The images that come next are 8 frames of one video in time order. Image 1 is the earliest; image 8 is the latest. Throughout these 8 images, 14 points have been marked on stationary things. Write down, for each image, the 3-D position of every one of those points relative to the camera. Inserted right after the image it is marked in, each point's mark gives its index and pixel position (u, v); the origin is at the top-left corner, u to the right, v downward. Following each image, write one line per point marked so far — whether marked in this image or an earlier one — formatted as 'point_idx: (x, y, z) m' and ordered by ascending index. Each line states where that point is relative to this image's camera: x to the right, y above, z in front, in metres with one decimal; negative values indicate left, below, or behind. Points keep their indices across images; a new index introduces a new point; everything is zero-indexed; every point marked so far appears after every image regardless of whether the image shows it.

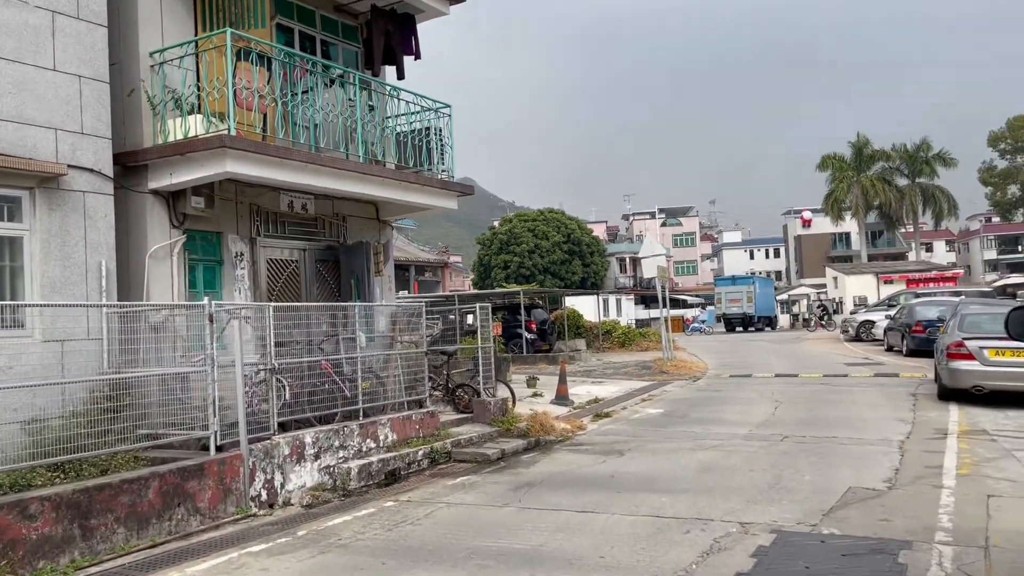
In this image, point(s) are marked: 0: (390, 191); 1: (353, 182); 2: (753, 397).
0: (-1.5, +1.2, +10.1) m
1: (-1.9, +1.3, +9.5) m
2: (+4.3, -1.9, +14.5) m
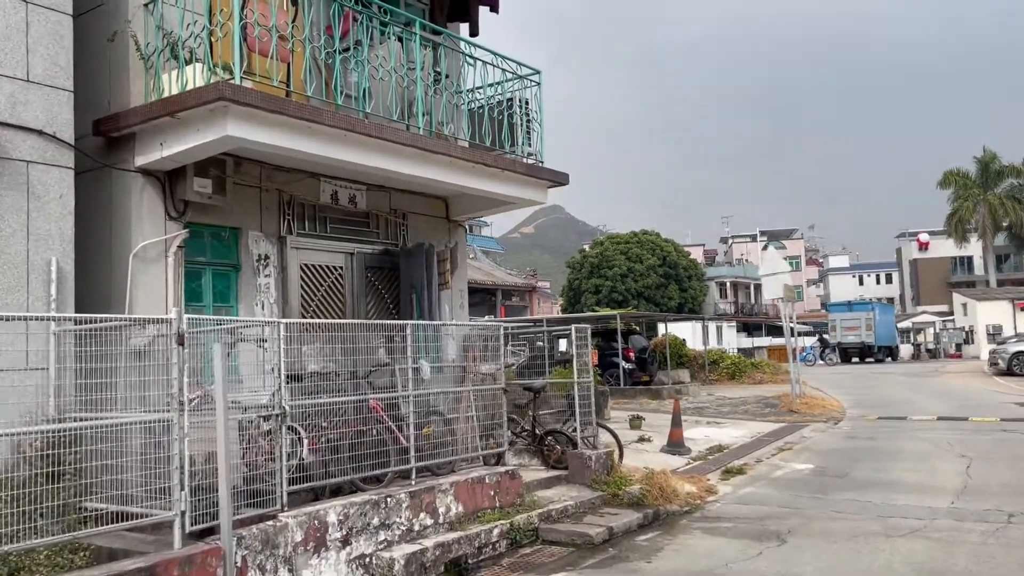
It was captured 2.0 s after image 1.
0: (-0.5, +1.1, +7.8) m
1: (-0.9, +1.1, +7.2) m
2: (+5.8, -2.2, +11.4) m
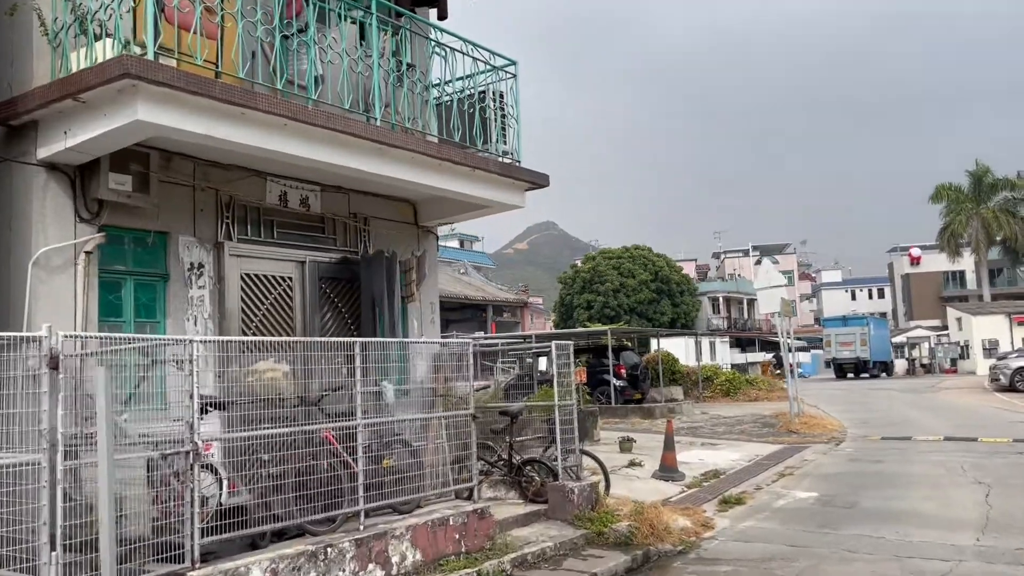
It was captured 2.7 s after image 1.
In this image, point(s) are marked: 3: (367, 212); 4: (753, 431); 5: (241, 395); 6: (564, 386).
0: (-0.8, +1.0, +6.9) m
1: (-1.2, +1.0, +6.4) m
2: (+5.5, -2.4, +10.5) m
3: (-1.4, +0.7, +7.6) m
4: (+4.8, -2.8, +16.0) m
5: (-1.8, -0.7, +5.5) m
6: (+0.5, -0.9, +7.5) m
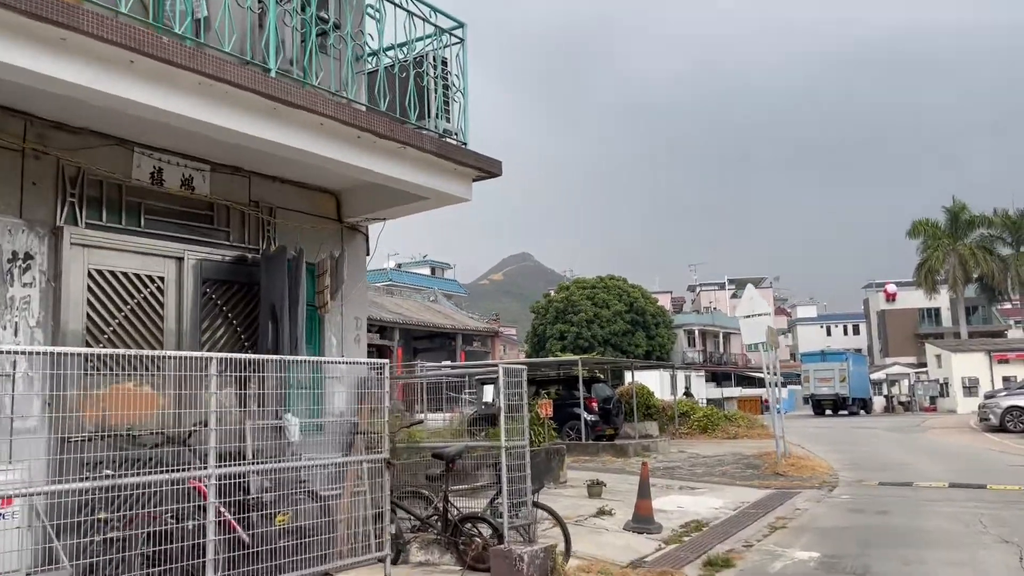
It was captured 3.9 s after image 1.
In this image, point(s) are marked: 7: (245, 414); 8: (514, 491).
0: (-1.2, +0.9, +5.5) m
1: (-1.5, +1.0, +4.9) m
2: (+4.9, -2.7, +9.1) m
3: (-1.8, +0.6, +6.1) m
4: (+4.0, -3.3, +14.6) m
5: (-2.2, -0.7, +3.9) m
6: (0.0, -1.0, +6.0) m
7: (-1.7, -0.7, +4.8) m
8: (0.0, -1.5, +6.1) m
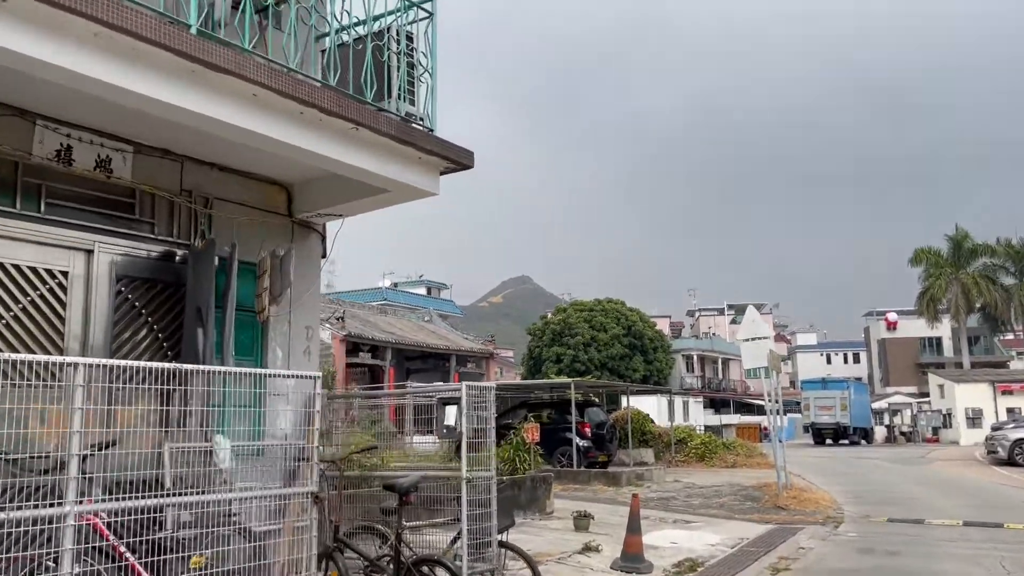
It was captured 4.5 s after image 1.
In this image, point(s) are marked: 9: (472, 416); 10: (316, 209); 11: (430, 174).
0: (-1.3, +0.9, +4.7) m
1: (-1.7, +1.0, +4.2) m
2: (+4.7, -2.9, +8.2) m
3: (-2.0, +0.6, +5.3) m
4: (+3.7, -3.7, +13.7) m
5: (-2.4, -0.6, +3.1) m
6: (-0.2, -1.0, +5.2) m
7: (-1.9, -0.7, +4.0) m
8: (-0.2, -1.6, +5.2) m
9: (-0.2, -0.8, +5.2) m
10: (-1.4, +0.6, +5.8) m
11: (-0.6, +0.8, +5.7) m
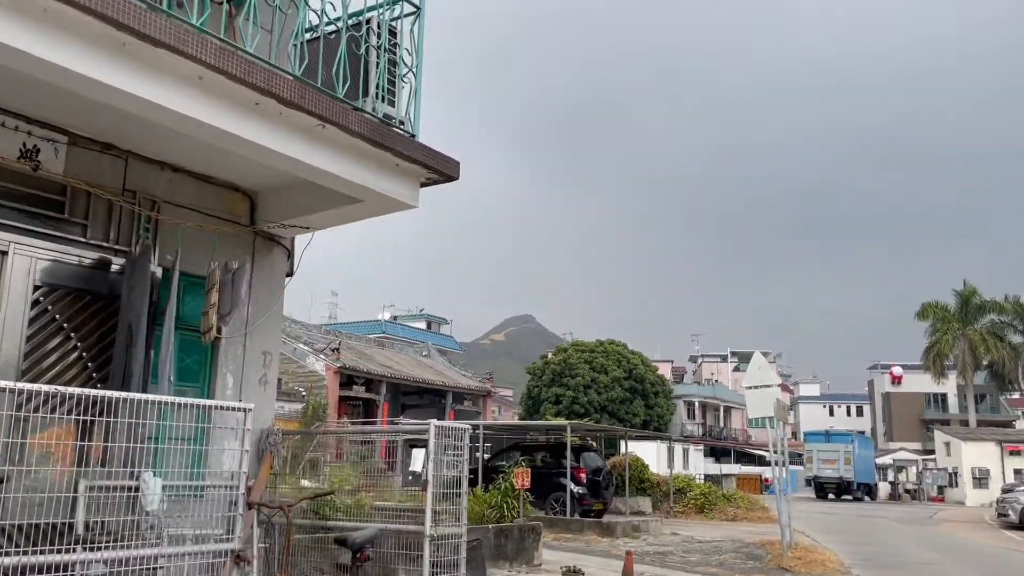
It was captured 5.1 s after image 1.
0: (-1.4, +0.8, +4.1) m
1: (-1.8, +1.0, +3.6) m
2: (+4.5, -3.4, +7.4) m
3: (-2.0, +0.5, +4.7) m
4: (+3.5, -4.4, +12.9) m
5: (-2.6, -0.6, +2.4) m
6: (-0.4, -1.2, +4.5) m
7: (-2.0, -0.7, +3.3) m
8: (-0.4, -1.7, +4.5) m
9: (-0.4, -1.0, +4.5) m
10: (-1.5, +0.4, +5.2) m
11: (-0.6, +0.6, +5.1) m
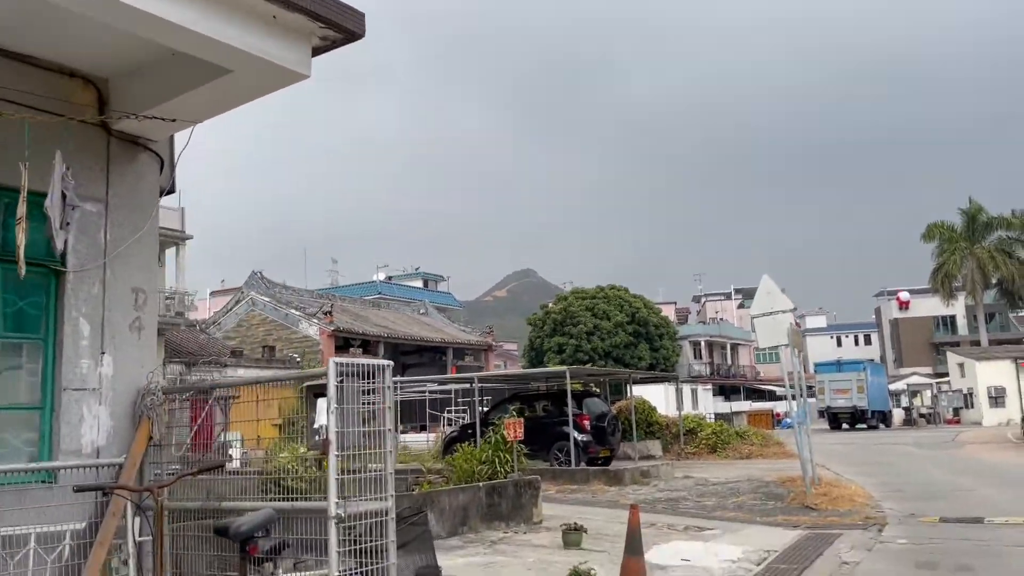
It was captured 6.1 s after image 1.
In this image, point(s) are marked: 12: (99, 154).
0: (-1.8, +1.2, +2.8) m
1: (-2.2, +1.3, +2.2) m
2: (+4.4, -2.4, +6.3) m
3: (-2.4, +0.9, +3.4) m
4: (+3.5, -3.2, +11.8) m
5: (-2.8, -0.4, +1.2) m
6: (-0.6, -0.7, +3.3) m
7: (-2.2, -0.5, +2.1) m
8: (-0.5, -1.2, +3.3) m
9: (-0.6, -0.5, +3.3) m
10: (-1.8, +0.9, +3.9) m
11: (-1.0, +1.1, +3.8) m
12: (-2.0, +0.6, +4.0) m
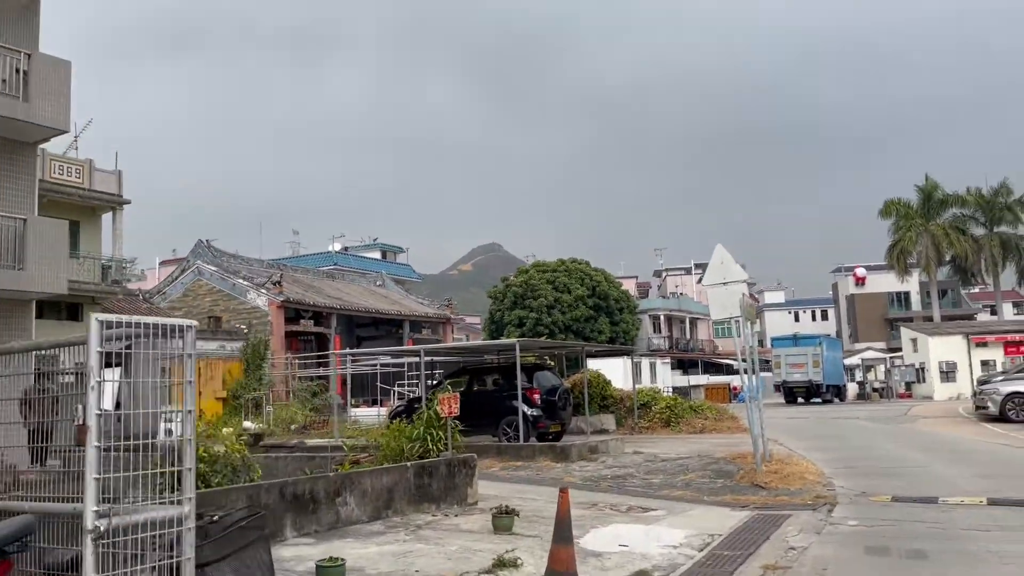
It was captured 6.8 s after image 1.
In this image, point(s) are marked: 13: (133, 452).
0: (-2.2, +1.4, +1.9) m
1: (-2.6, +1.5, +1.3) m
2: (+3.8, -2.1, +5.8) m
3: (-2.8, +1.1, +2.5) m
4: (+2.6, -2.7, +11.3) m
5: (-3.2, -0.3, +0.3) m
6: (-1.1, -0.5, +2.5) m
7: (-2.7, -0.3, +1.2) m
8: (-1.0, -1.0, +2.6) m
9: (-1.1, -0.3, +2.5) m
10: (-2.3, +1.1, +3.0) m
11: (-1.5, +1.3, +3.0) m
12: (-2.5, +0.9, +3.1) m
13: (-1.1, -0.6, +2.6) m
